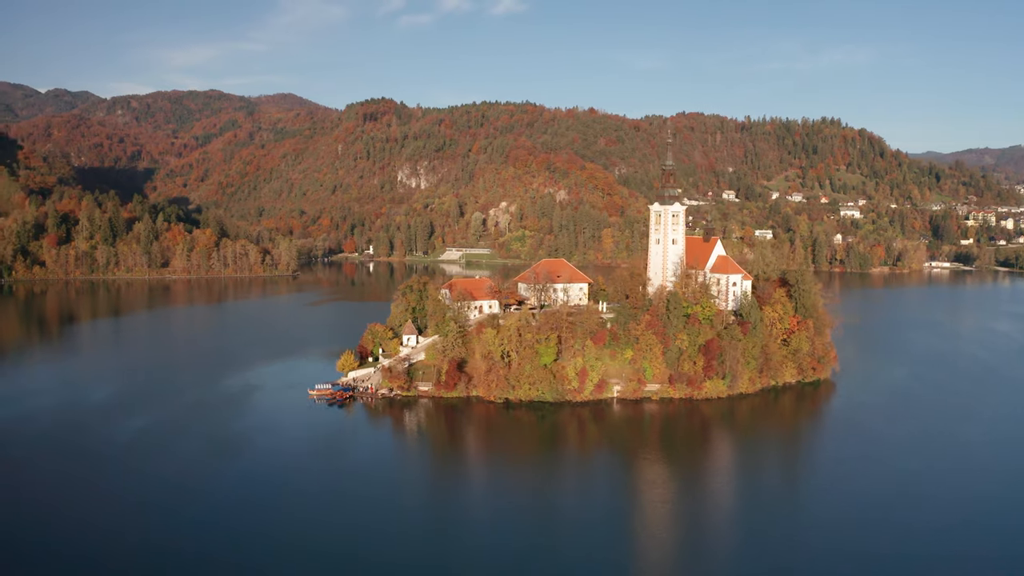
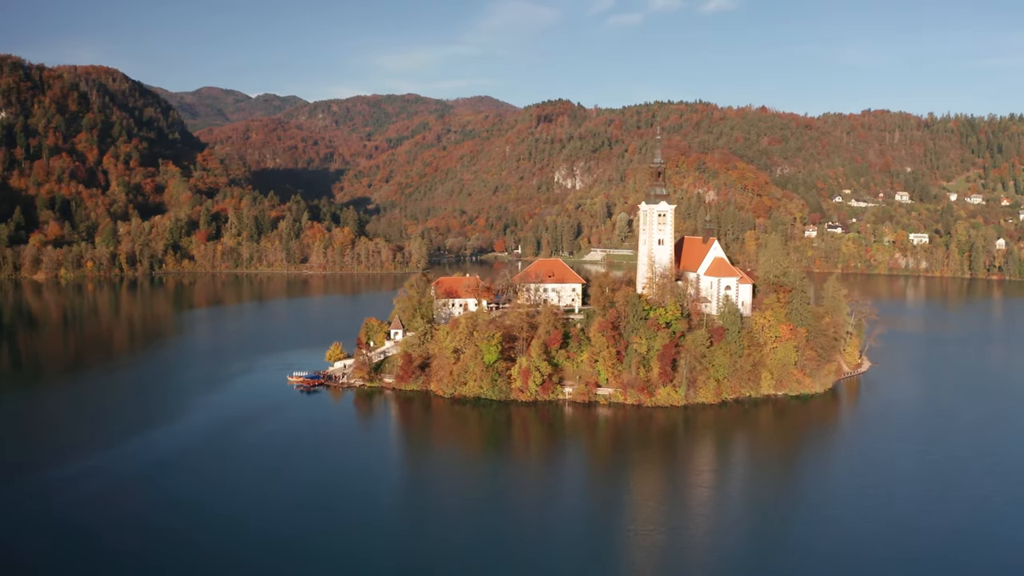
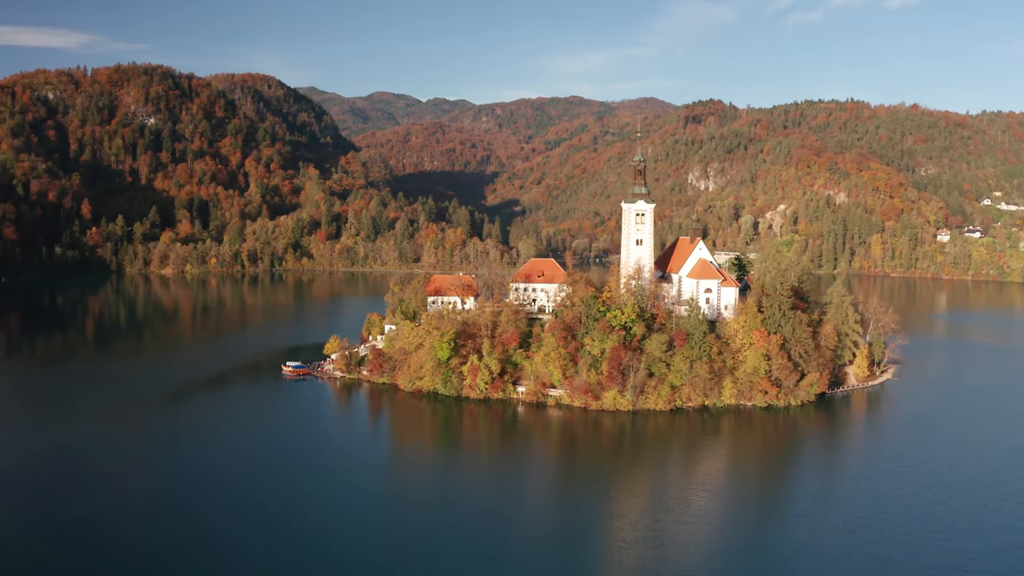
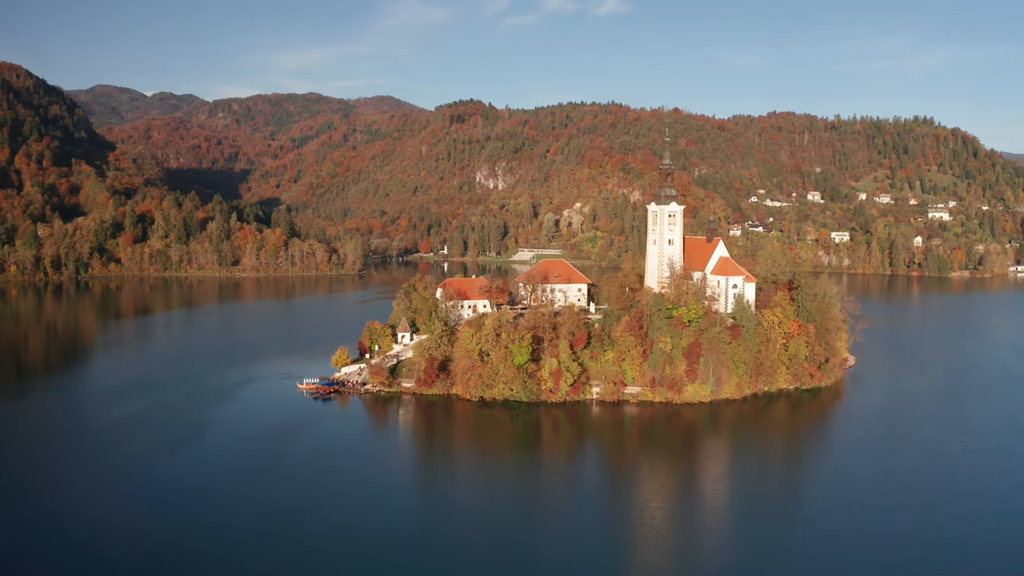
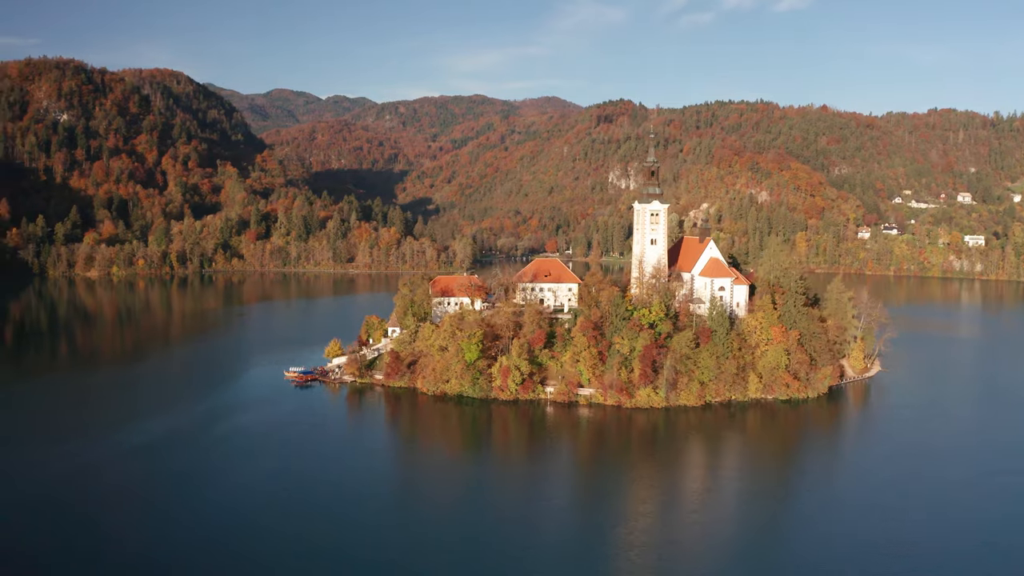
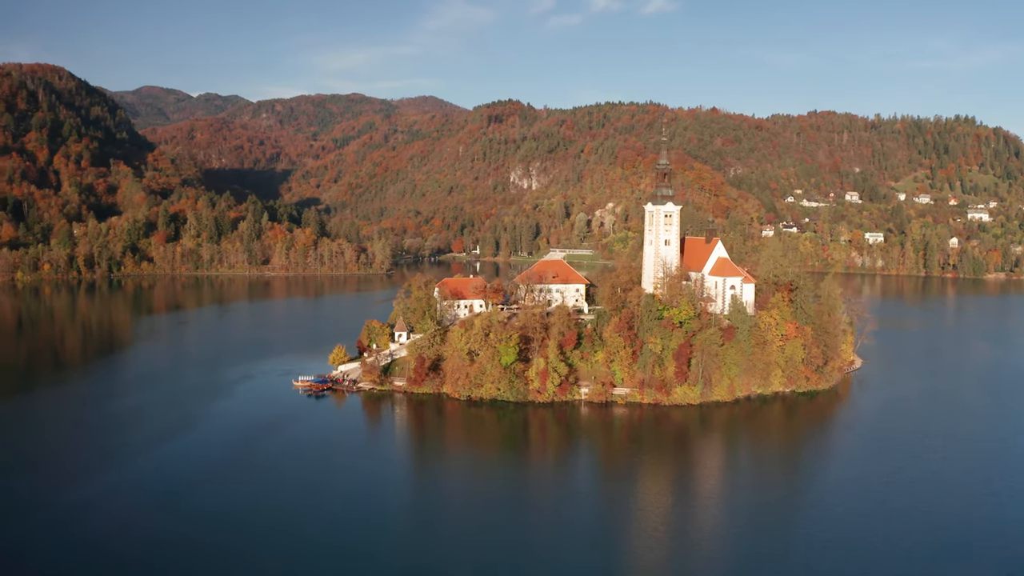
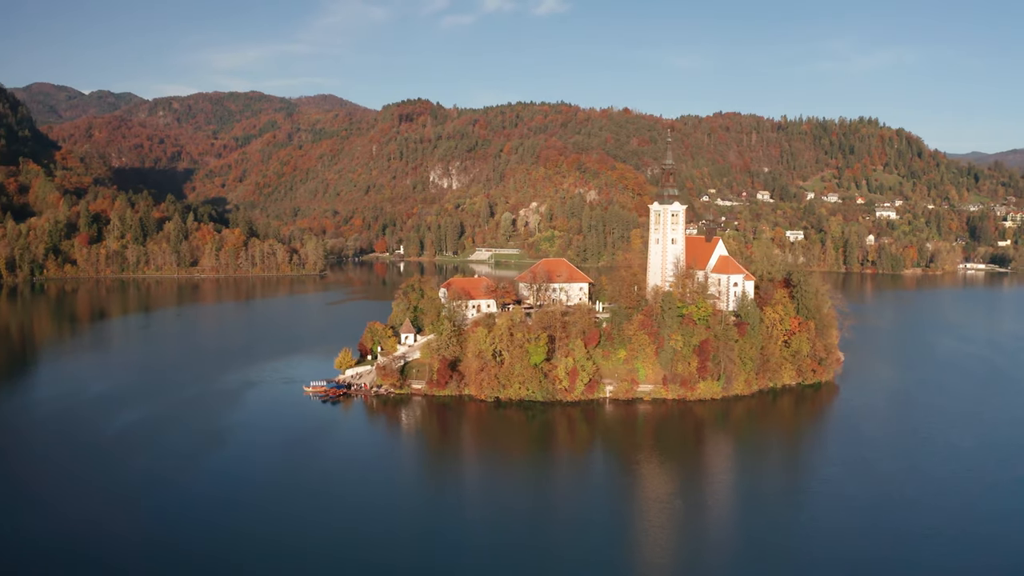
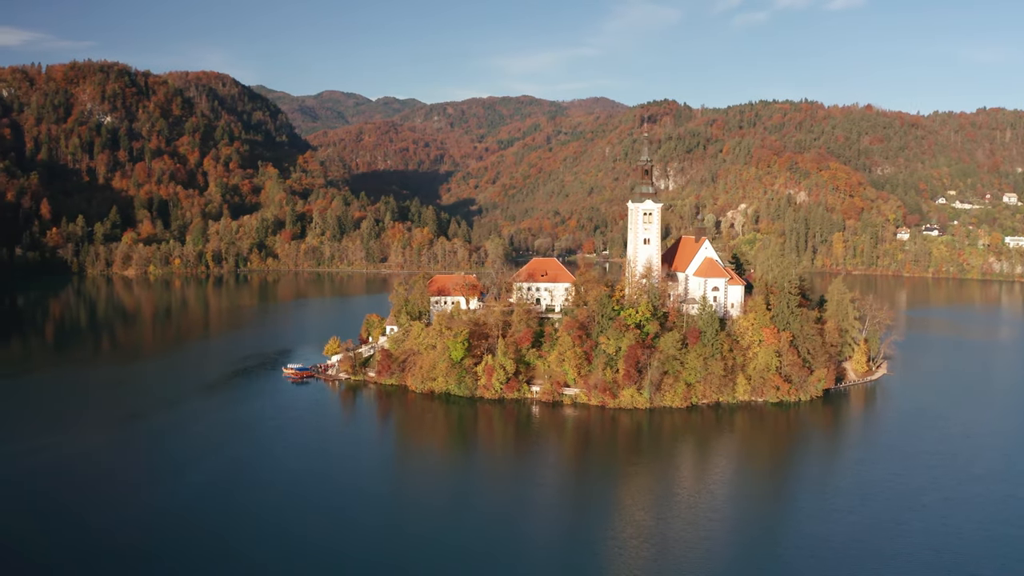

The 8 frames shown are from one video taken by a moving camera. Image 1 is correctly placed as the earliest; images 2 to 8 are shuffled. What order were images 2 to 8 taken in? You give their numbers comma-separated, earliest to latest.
7, 4, 6, 2, 5, 8, 3
